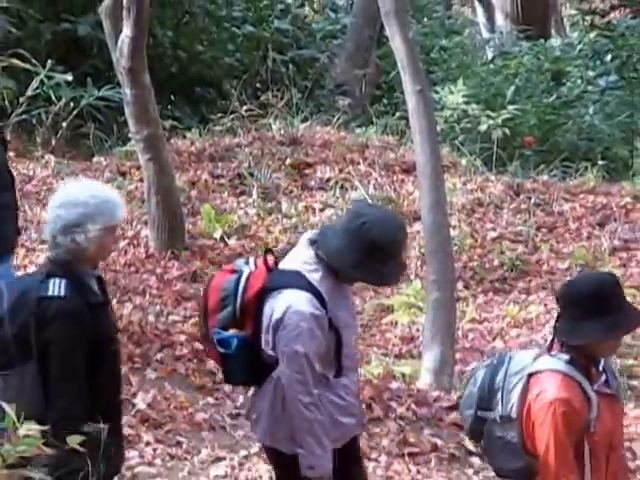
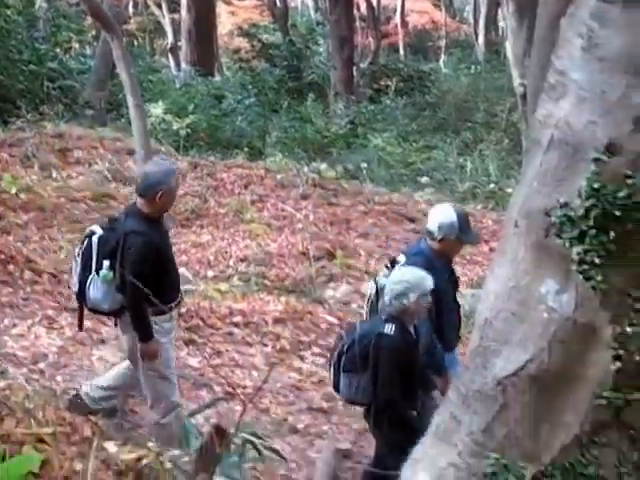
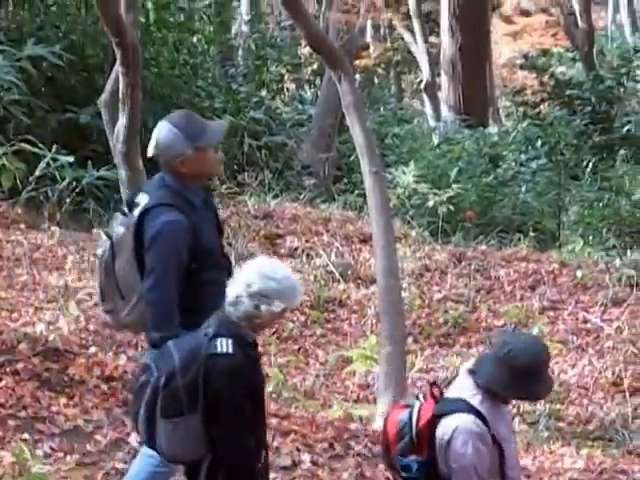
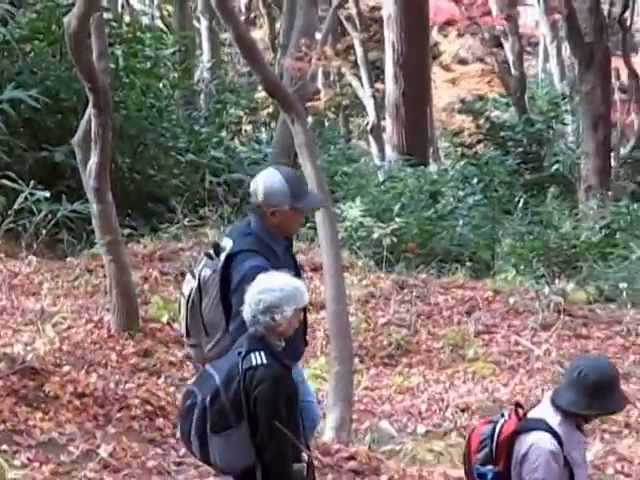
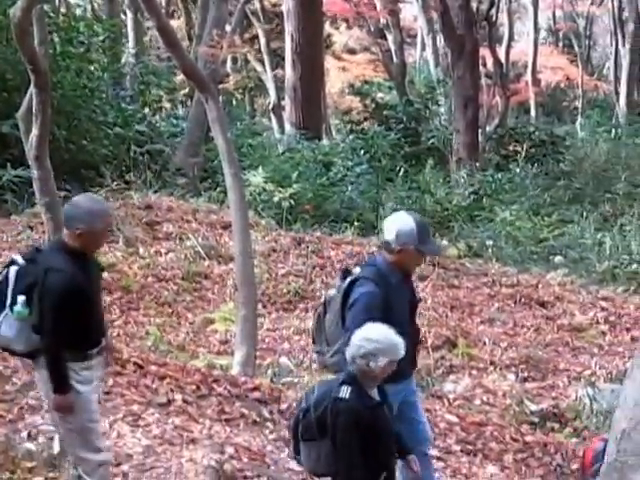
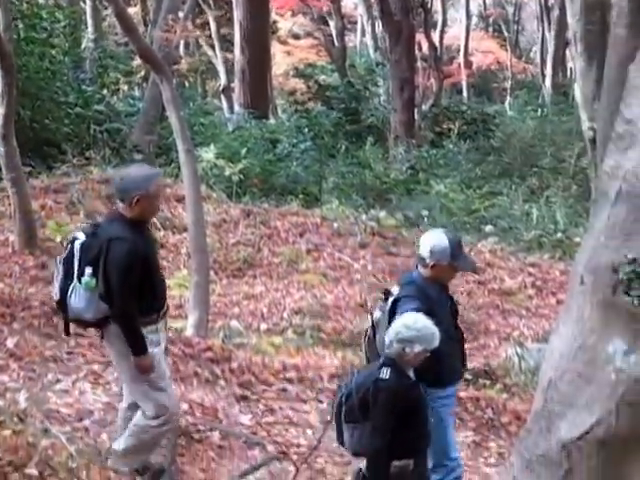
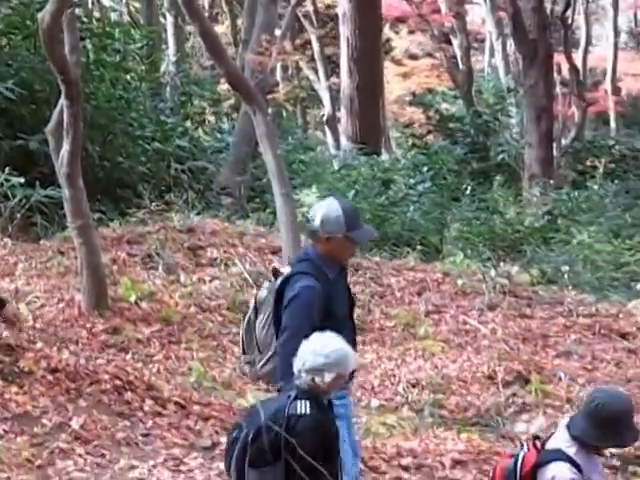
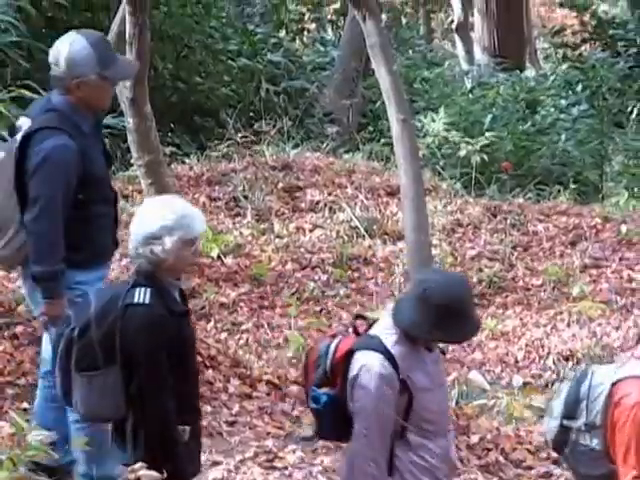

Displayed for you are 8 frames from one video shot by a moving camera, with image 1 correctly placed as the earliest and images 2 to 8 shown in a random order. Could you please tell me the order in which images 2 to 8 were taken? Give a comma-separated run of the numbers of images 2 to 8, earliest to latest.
8, 3, 4, 7, 5, 6, 2
